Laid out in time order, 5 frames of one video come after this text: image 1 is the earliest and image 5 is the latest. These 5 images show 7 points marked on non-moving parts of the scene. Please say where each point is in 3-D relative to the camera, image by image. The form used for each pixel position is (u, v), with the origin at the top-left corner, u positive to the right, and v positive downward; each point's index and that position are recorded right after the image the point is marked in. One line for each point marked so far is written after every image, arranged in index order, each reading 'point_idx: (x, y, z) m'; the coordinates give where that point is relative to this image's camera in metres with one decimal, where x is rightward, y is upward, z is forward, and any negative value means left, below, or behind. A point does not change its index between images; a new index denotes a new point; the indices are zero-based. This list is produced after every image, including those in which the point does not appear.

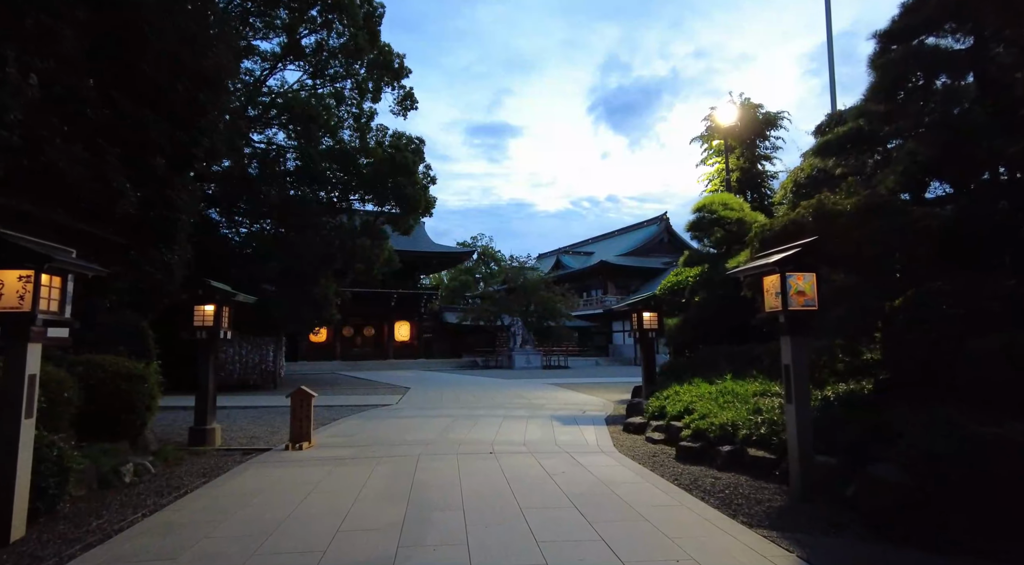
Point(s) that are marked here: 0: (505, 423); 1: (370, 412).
0: (-0.1, -2.3, +10.1) m
1: (-2.8, -2.6, +12.5) m
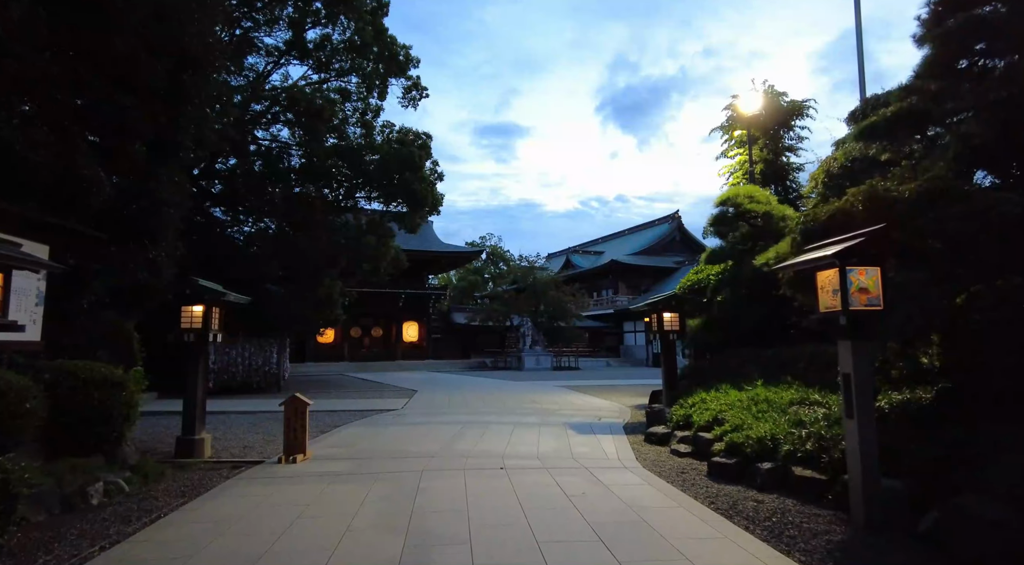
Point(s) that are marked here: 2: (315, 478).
0: (+0.1, -2.3, +9.5) m
1: (-2.6, -2.6, +11.9) m
2: (-2.0, -2.0, +6.3) m
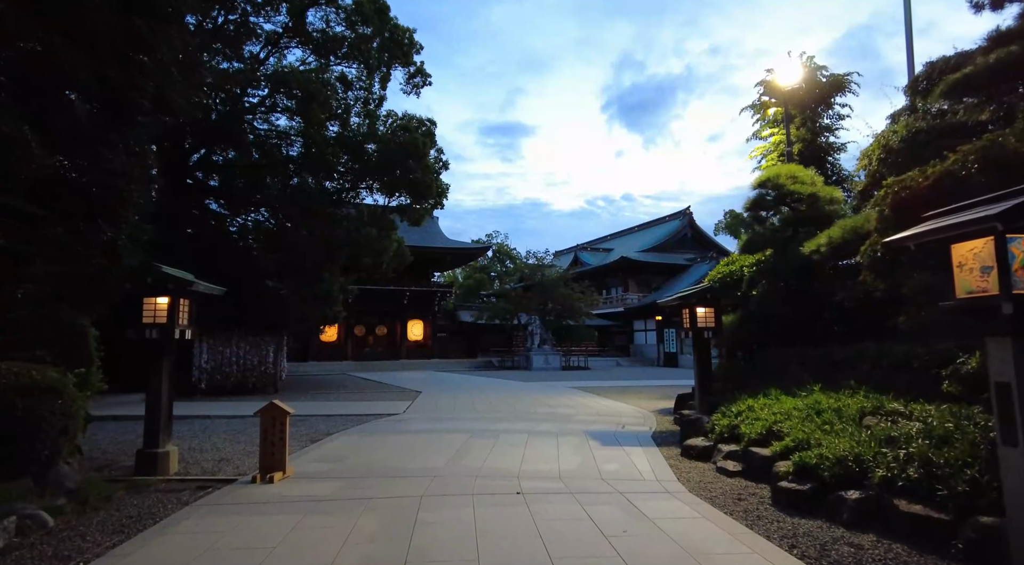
0: (+0.3, -2.2, +8.3) m
1: (-2.4, -2.5, +10.8) m
2: (-1.8, -1.9, +5.2) m
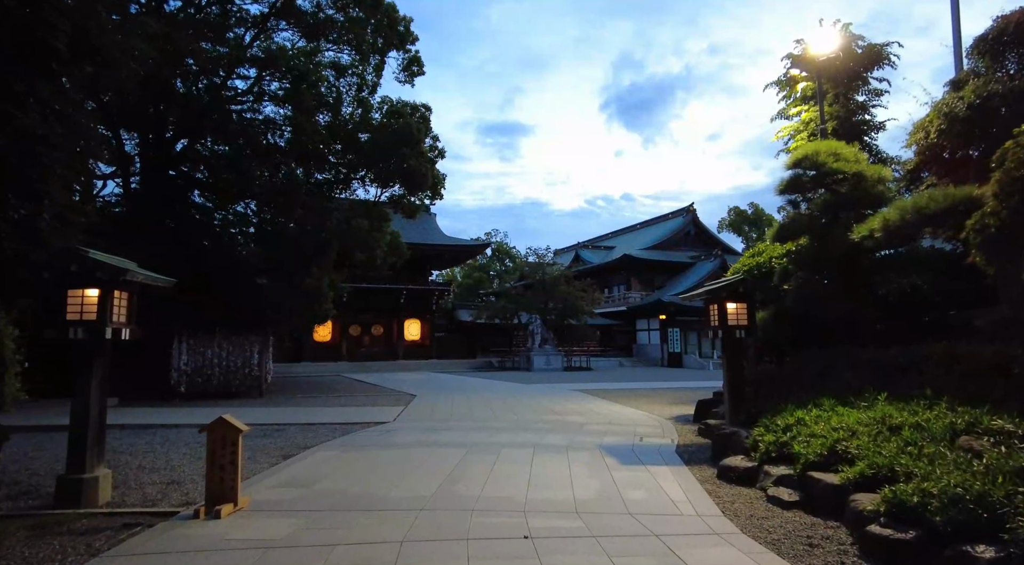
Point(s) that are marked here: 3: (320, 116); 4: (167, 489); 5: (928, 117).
0: (+0.3, -2.1, +7.1) m
1: (-2.4, -2.4, +9.6) m
2: (-1.8, -1.8, +4.0) m
3: (-5.9, +5.0, +18.7) m
4: (-3.4, -2.0, +6.1) m
5: (+5.3, +2.1, +7.8) m
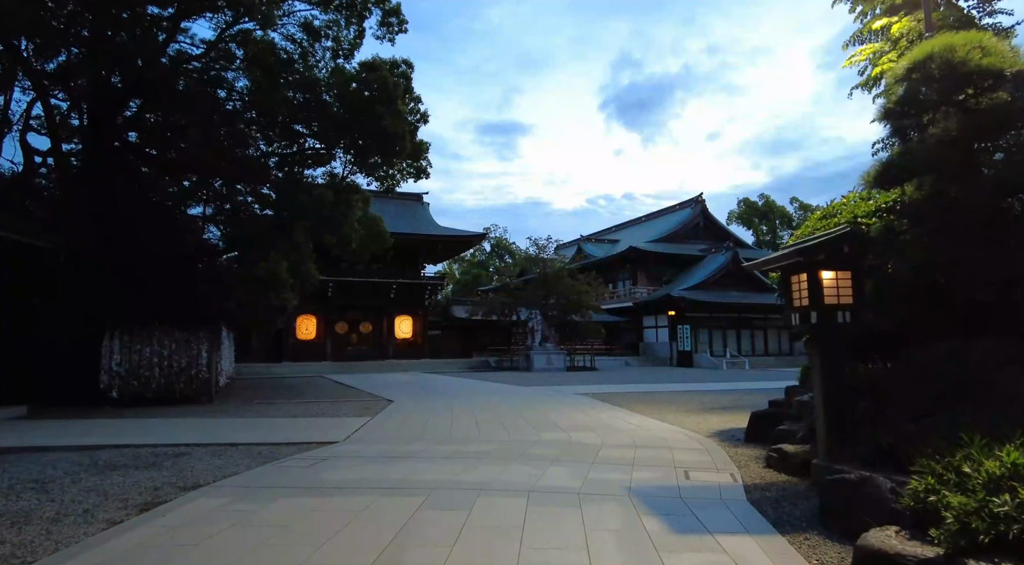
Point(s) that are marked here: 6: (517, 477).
0: (+0.2, -1.7, +4.3) m
1: (-2.5, -2.0, +6.8) m
2: (-2.0, -1.4, +1.2) m
3: (-6.0, +5.4, +15.9) m
4: (-3.5, -1.7, +3.3) m
5: (+5.1, +2.5, +5.0) m
6: (0.0, -1.8, +5.9) m
